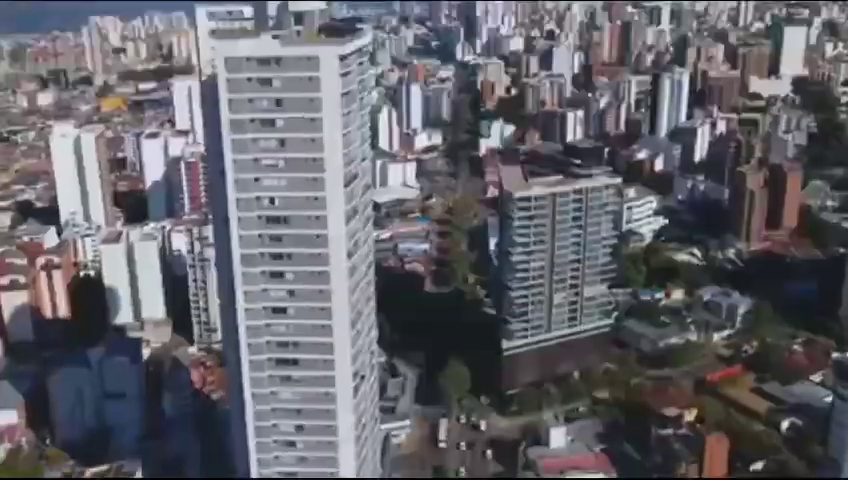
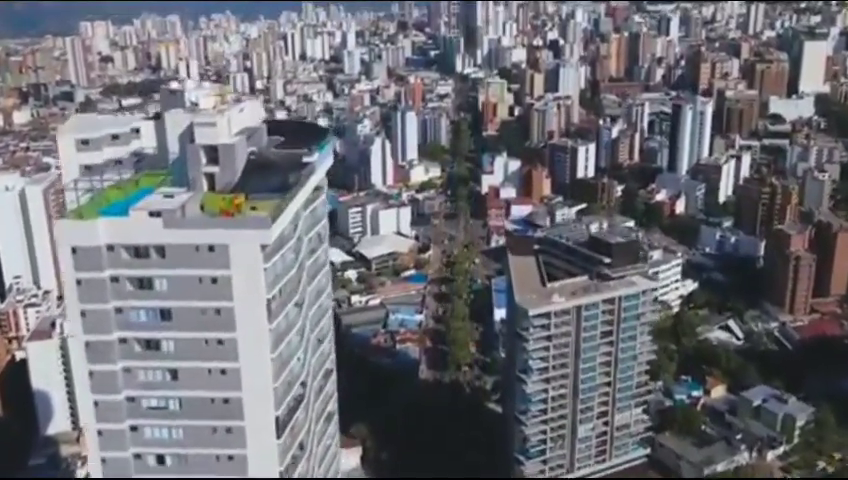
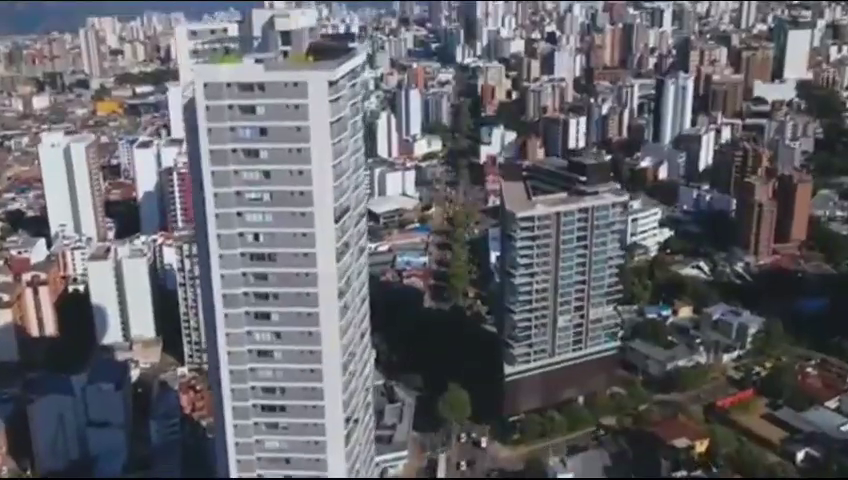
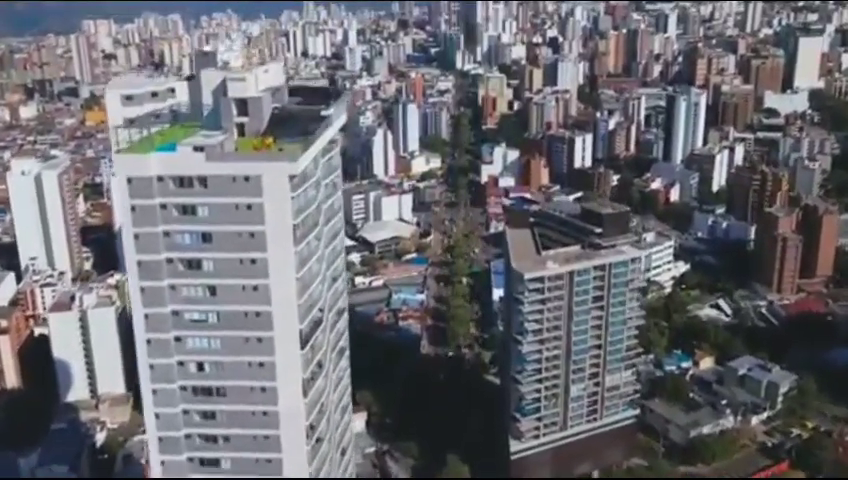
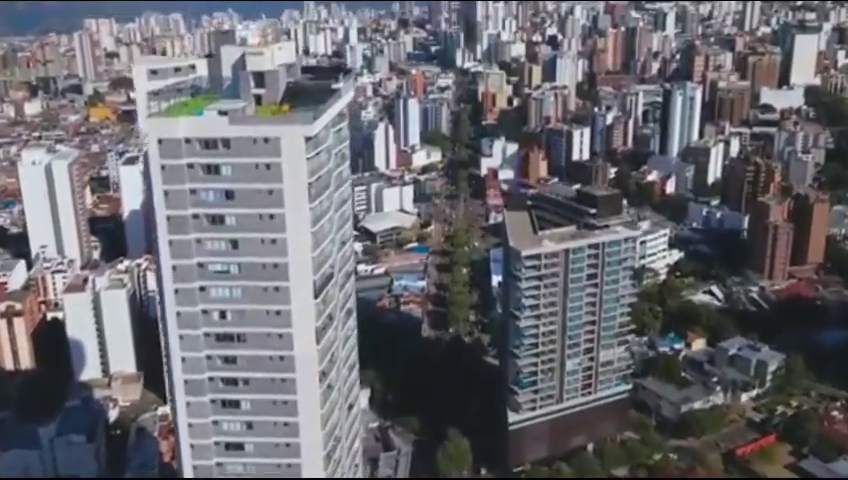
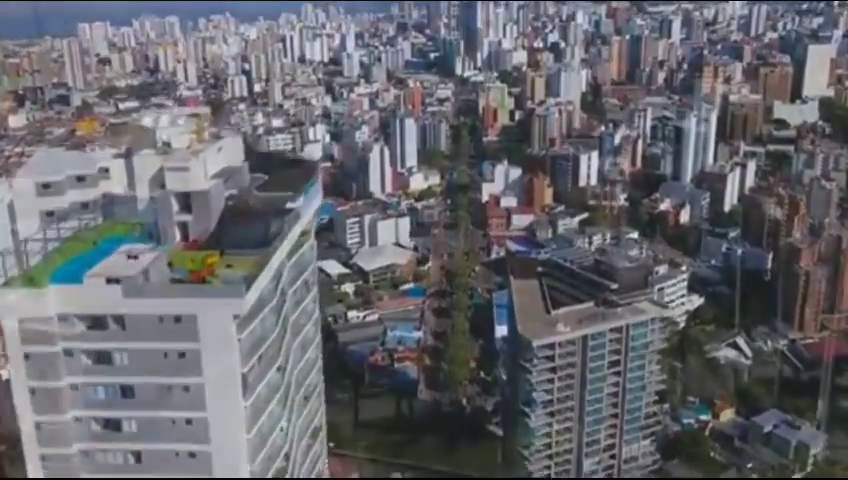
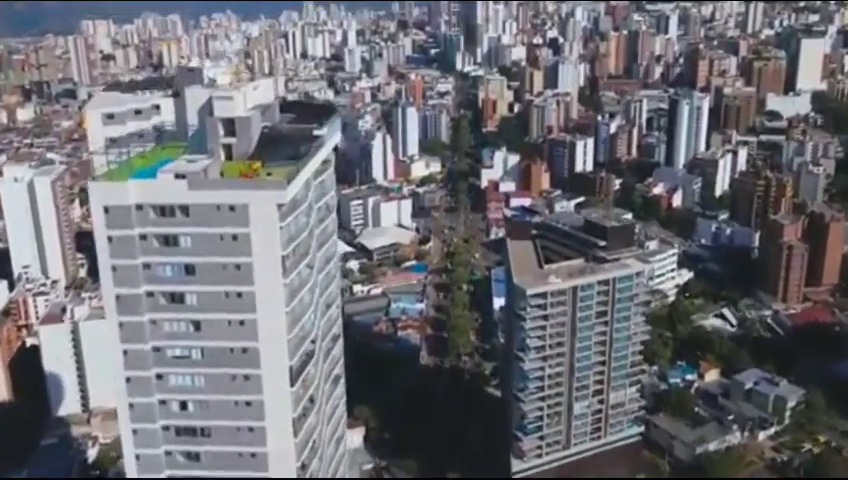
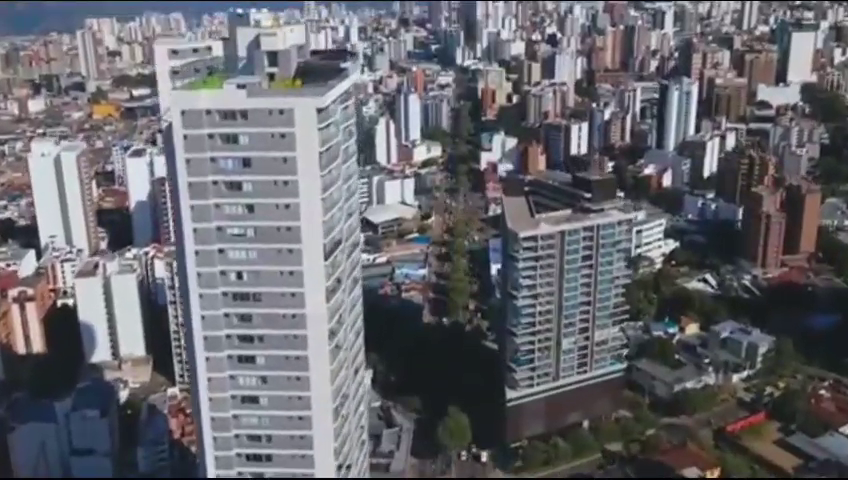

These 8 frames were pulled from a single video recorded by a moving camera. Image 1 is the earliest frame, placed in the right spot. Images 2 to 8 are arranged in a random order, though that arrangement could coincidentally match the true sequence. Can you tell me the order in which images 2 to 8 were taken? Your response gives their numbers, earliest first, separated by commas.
3, 8, 5, 4, 7, 2, 6
